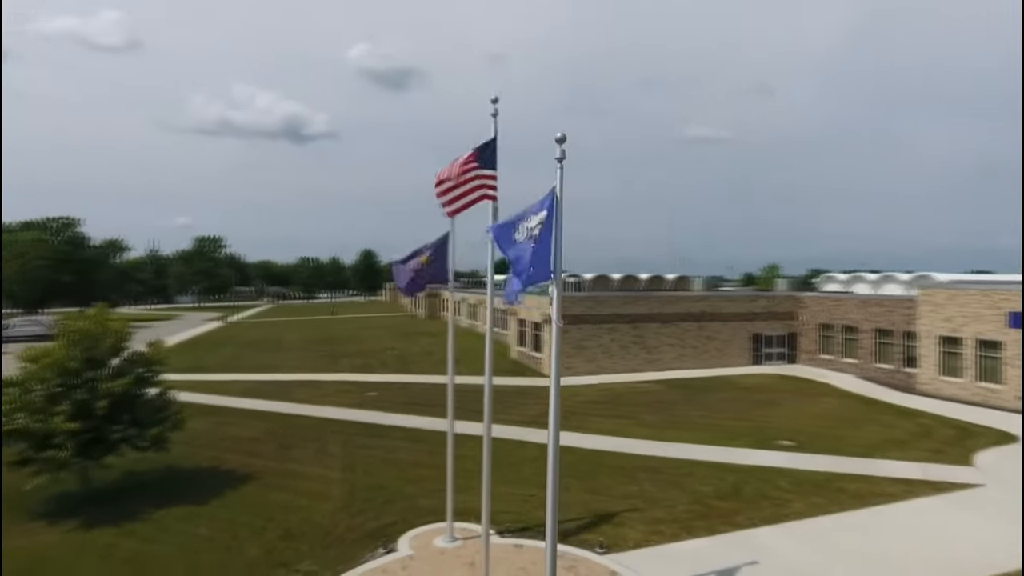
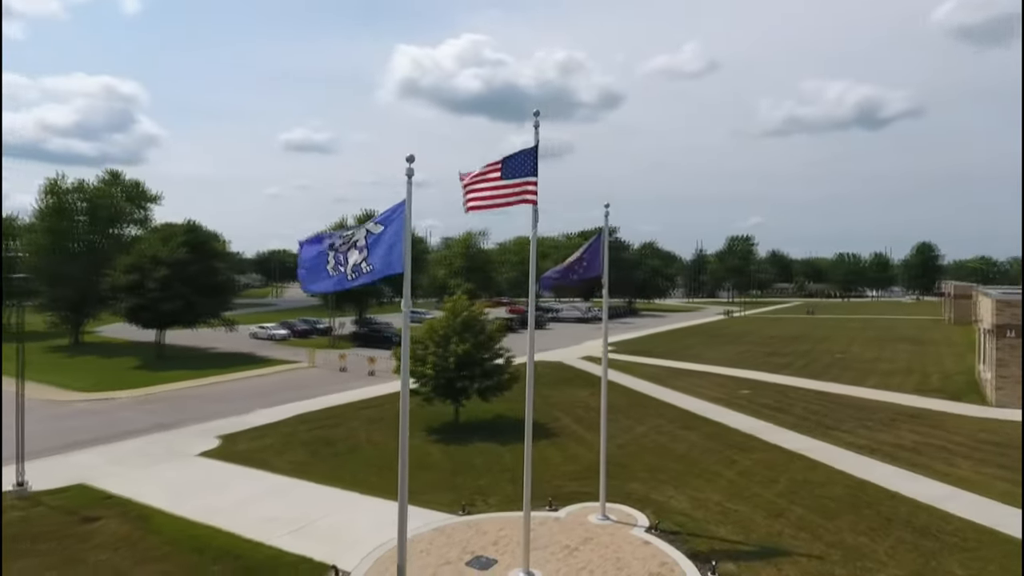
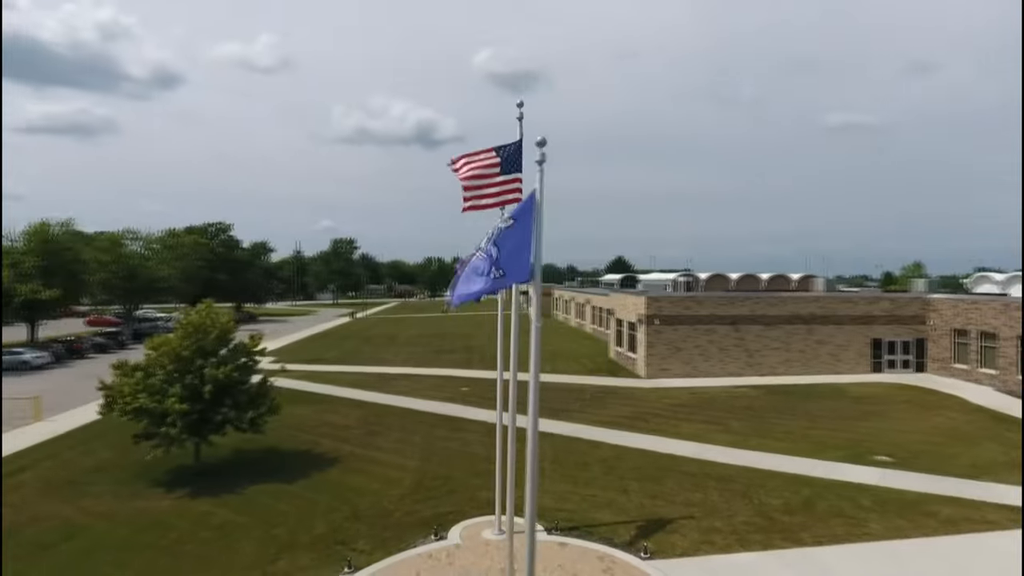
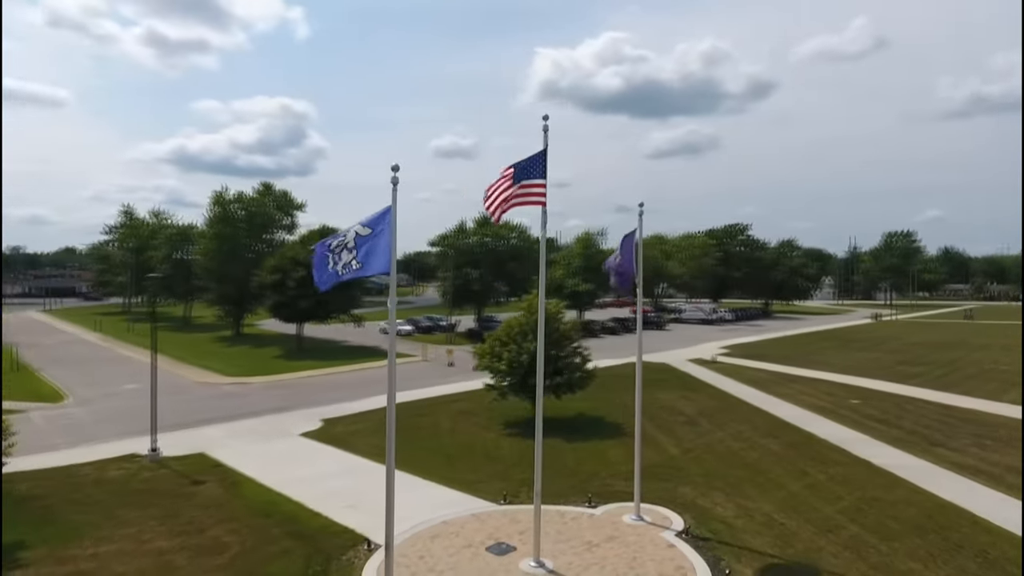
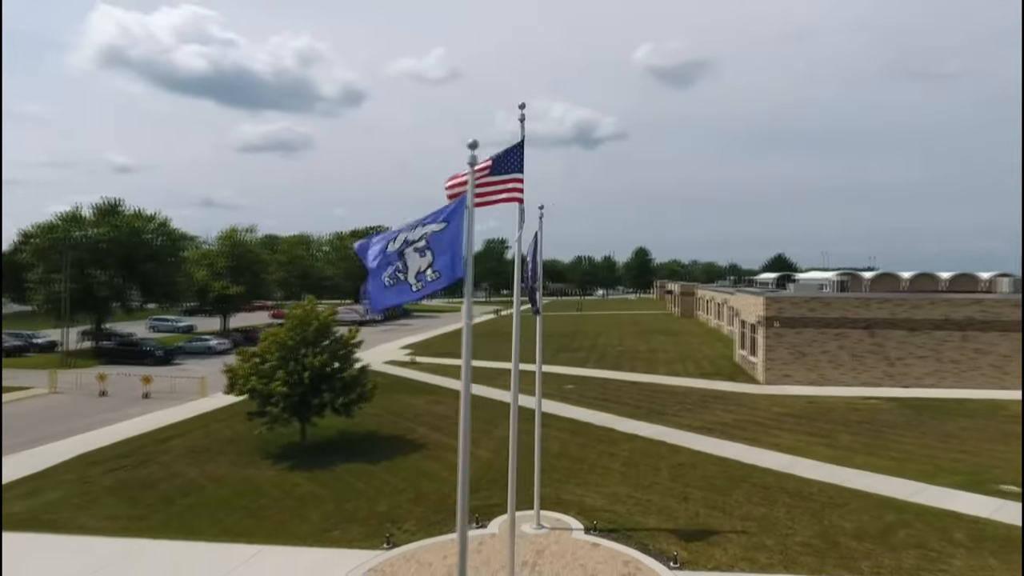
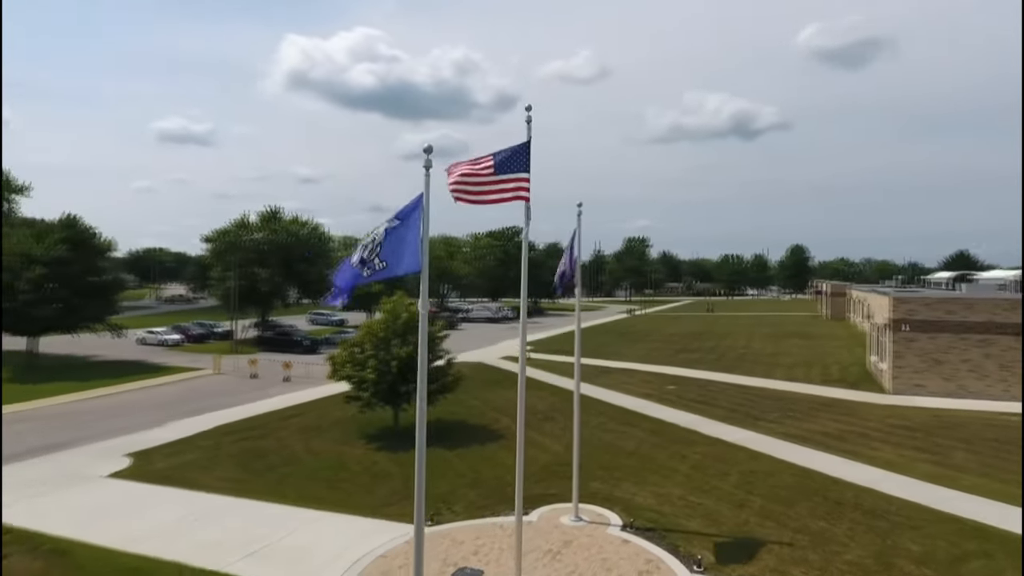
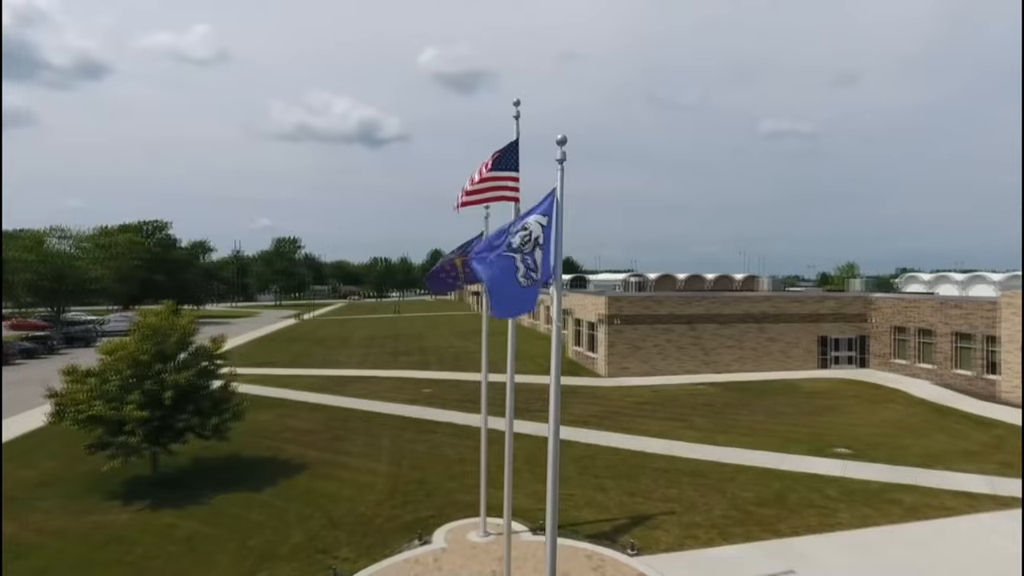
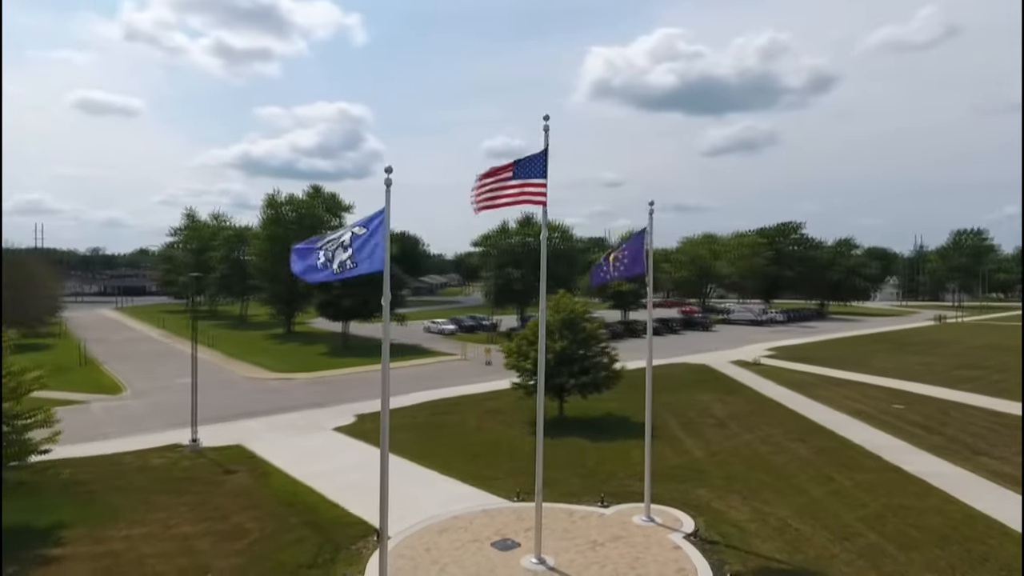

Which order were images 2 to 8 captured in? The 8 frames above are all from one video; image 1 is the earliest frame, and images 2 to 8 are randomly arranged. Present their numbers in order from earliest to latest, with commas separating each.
7, 3, 5, 6, 2, 4, 8
